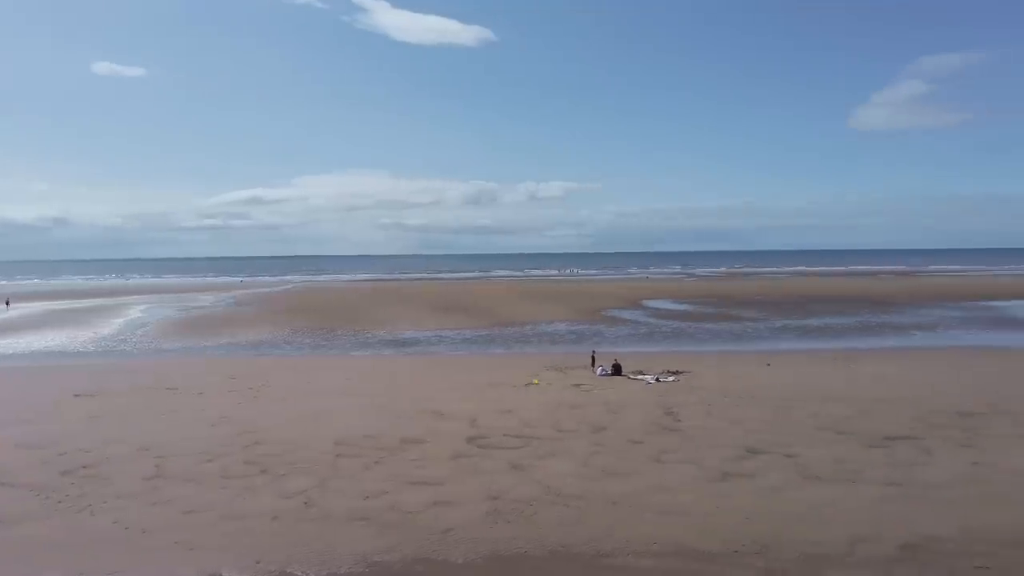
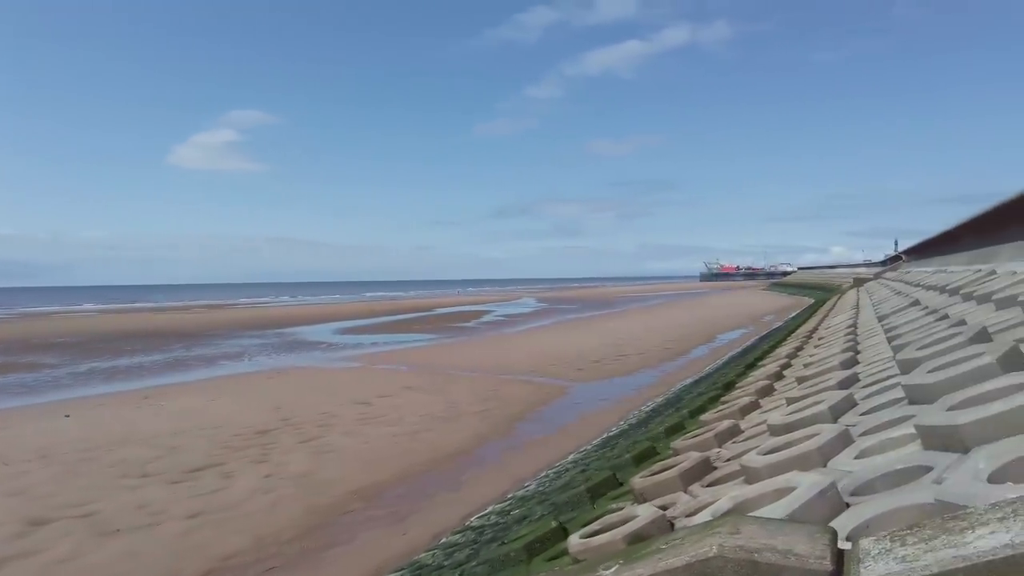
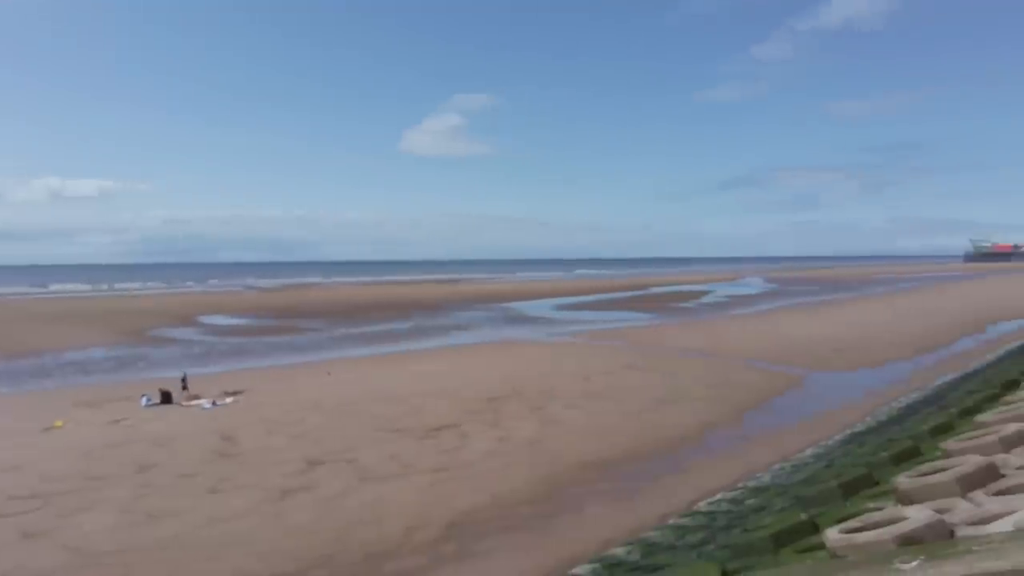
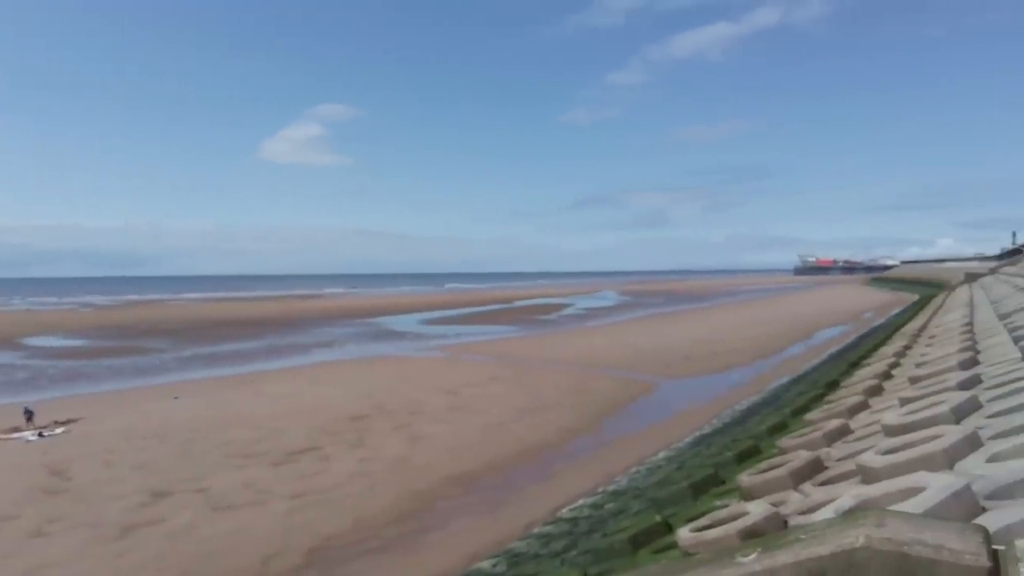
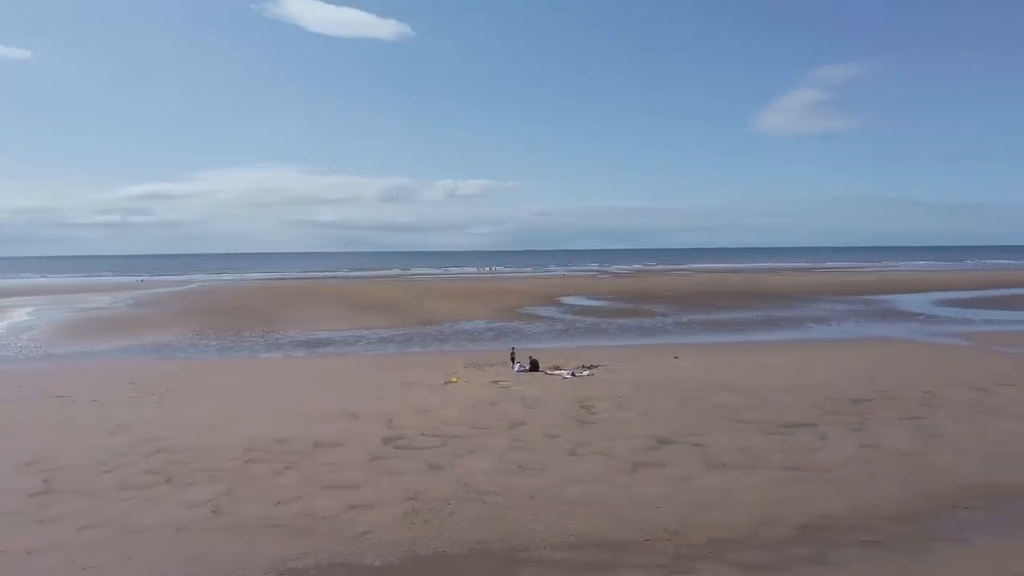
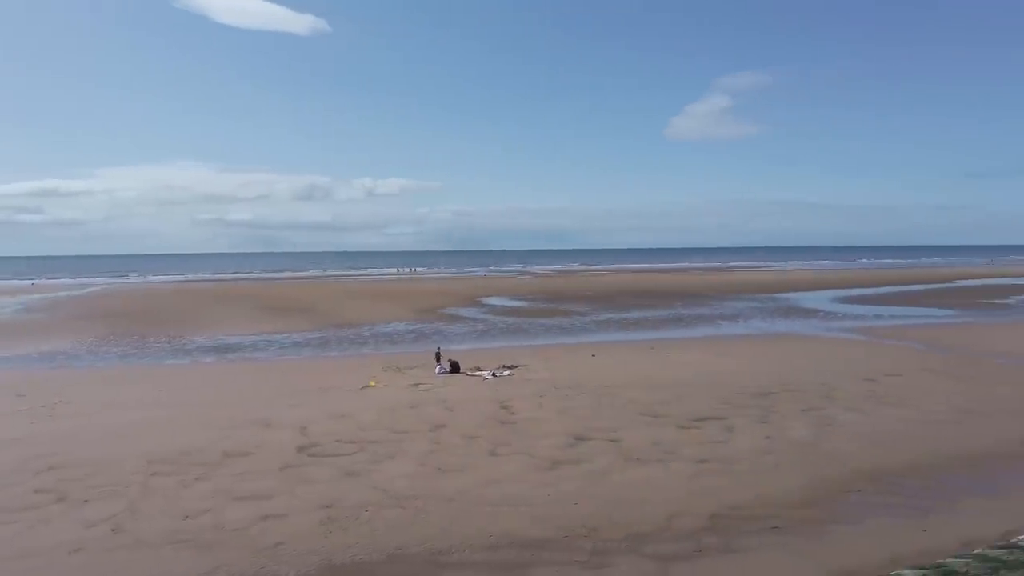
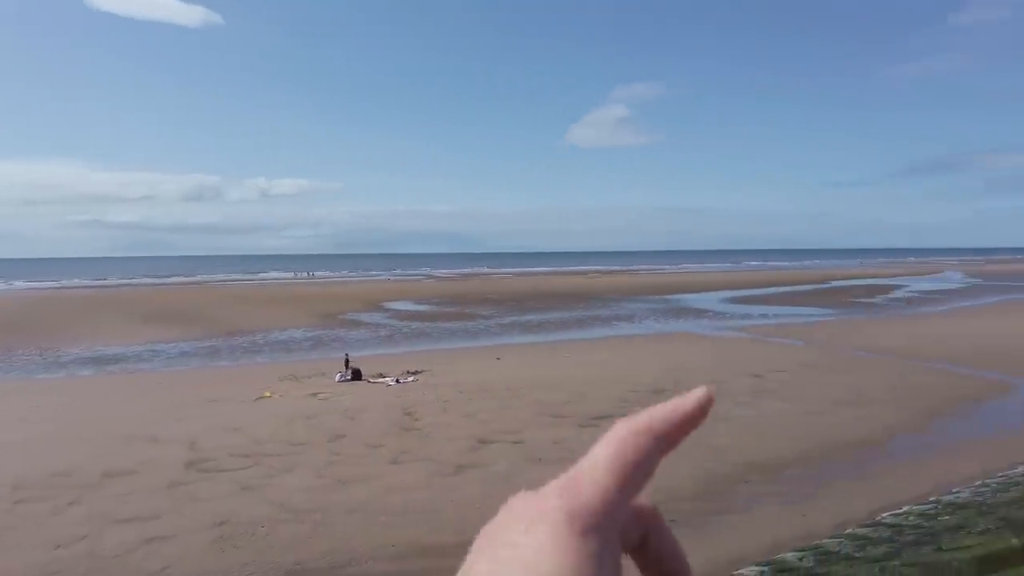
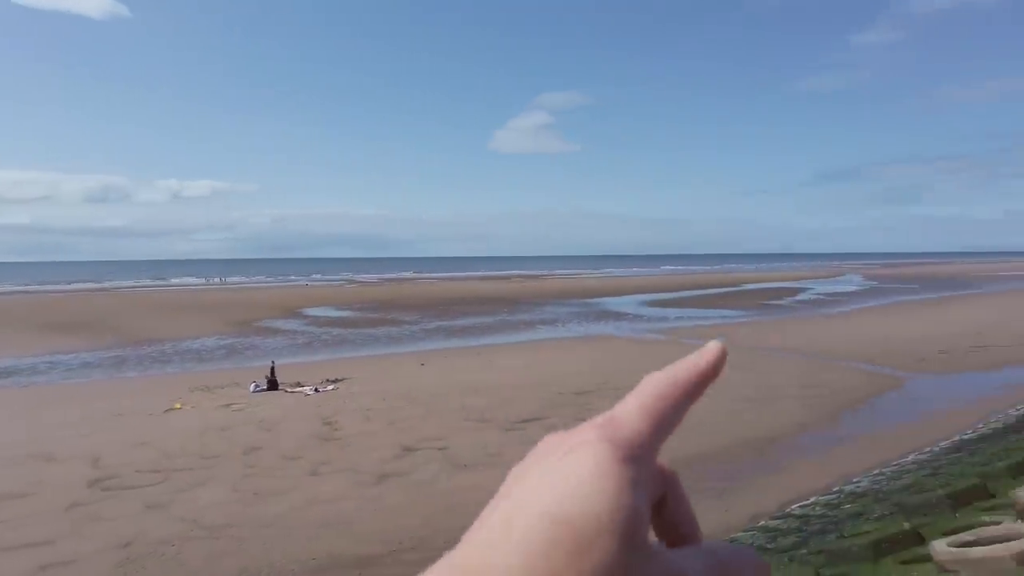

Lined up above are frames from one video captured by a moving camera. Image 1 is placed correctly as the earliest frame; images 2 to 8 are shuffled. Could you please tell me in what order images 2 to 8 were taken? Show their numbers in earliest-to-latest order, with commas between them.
5, 6, 7, 8, 3, 4, 2
